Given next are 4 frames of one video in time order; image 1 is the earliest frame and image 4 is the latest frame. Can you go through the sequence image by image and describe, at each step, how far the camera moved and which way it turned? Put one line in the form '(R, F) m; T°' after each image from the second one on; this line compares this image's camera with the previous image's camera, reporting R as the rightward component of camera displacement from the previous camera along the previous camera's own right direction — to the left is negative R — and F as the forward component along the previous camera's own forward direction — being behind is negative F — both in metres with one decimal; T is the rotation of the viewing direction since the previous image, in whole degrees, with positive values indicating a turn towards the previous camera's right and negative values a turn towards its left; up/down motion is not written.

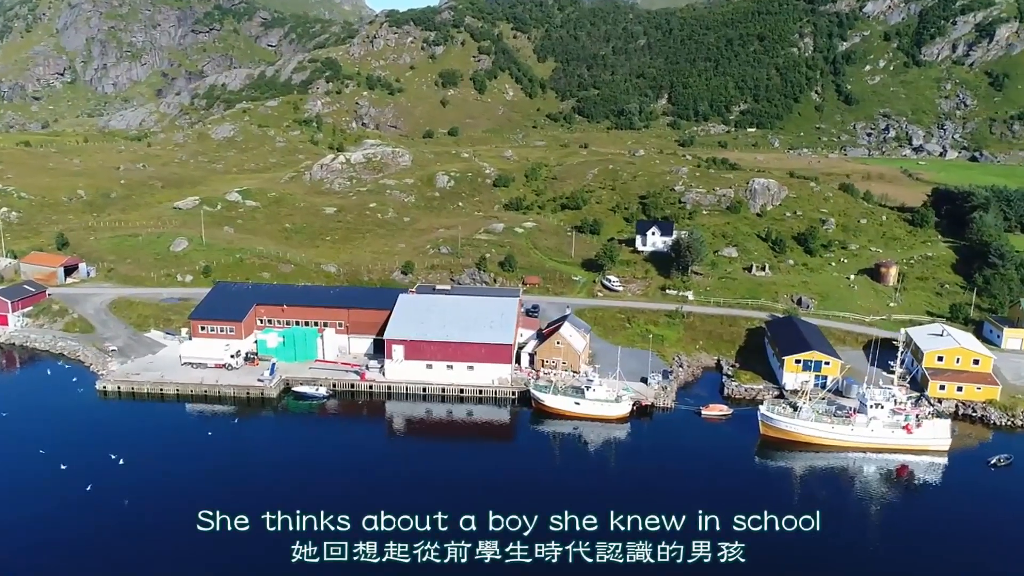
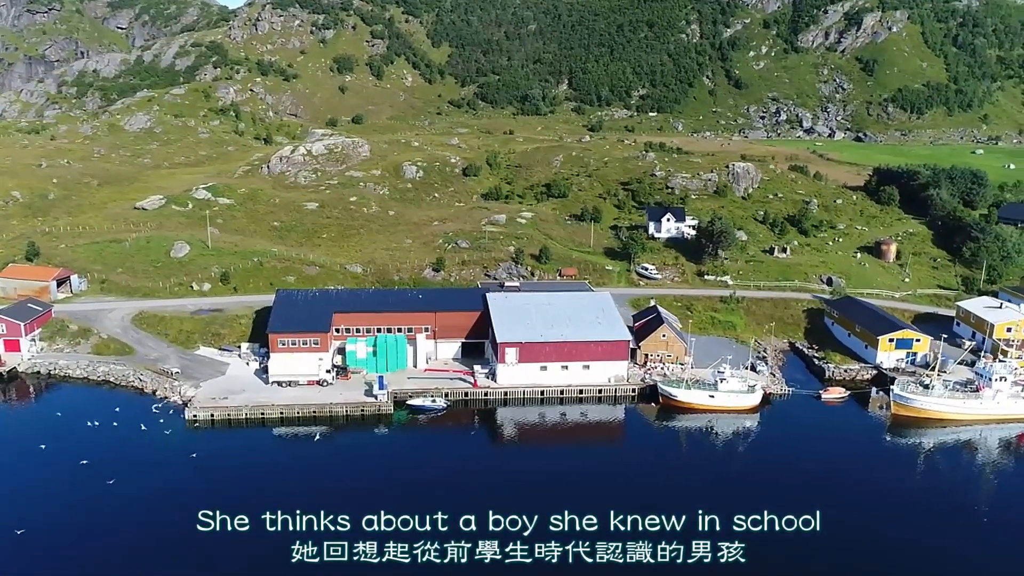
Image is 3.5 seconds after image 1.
(-13.5, +3.4) m; +10°
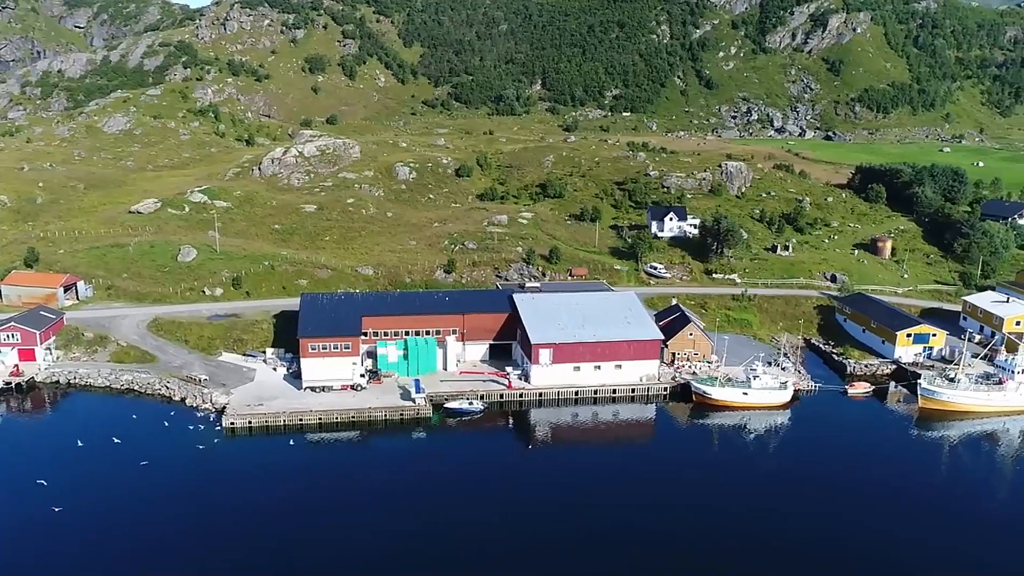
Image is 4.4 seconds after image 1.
(-3.7, +0.1) m; +3°
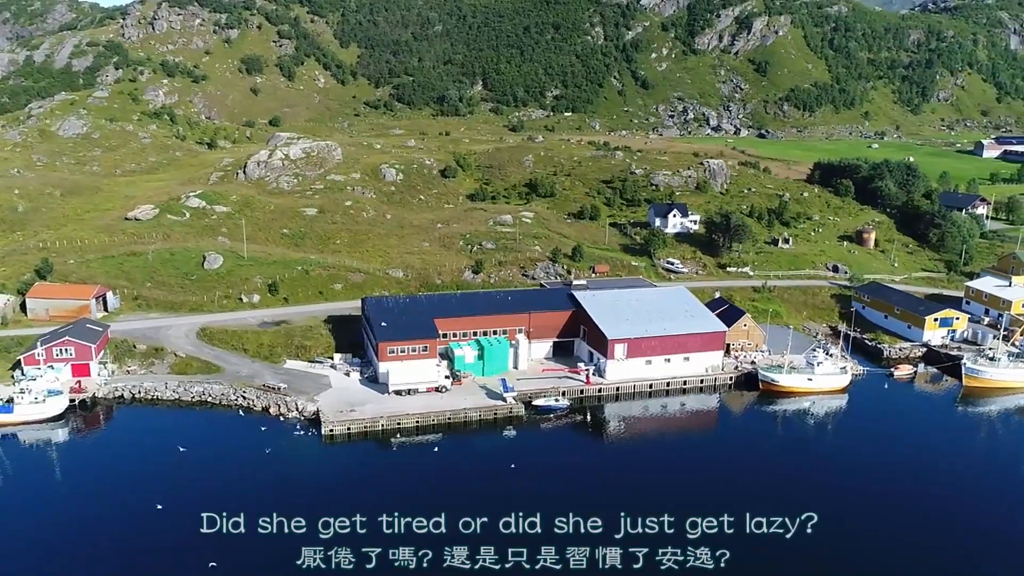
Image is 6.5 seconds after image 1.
(-8.5, -0.3) m; +6°
